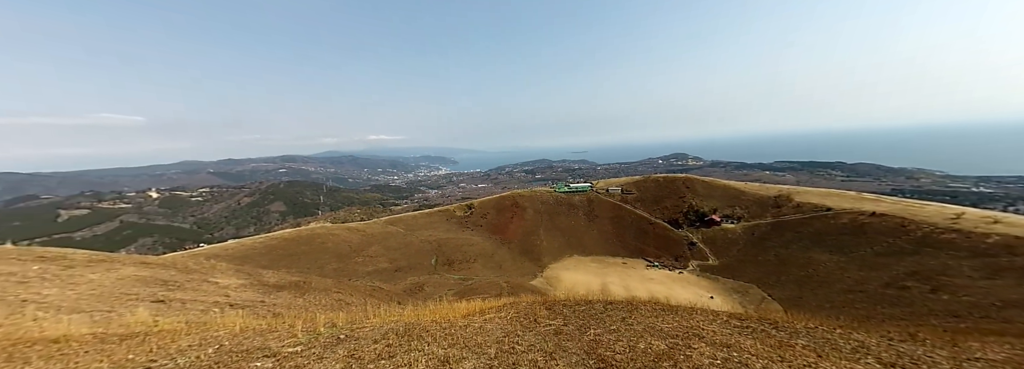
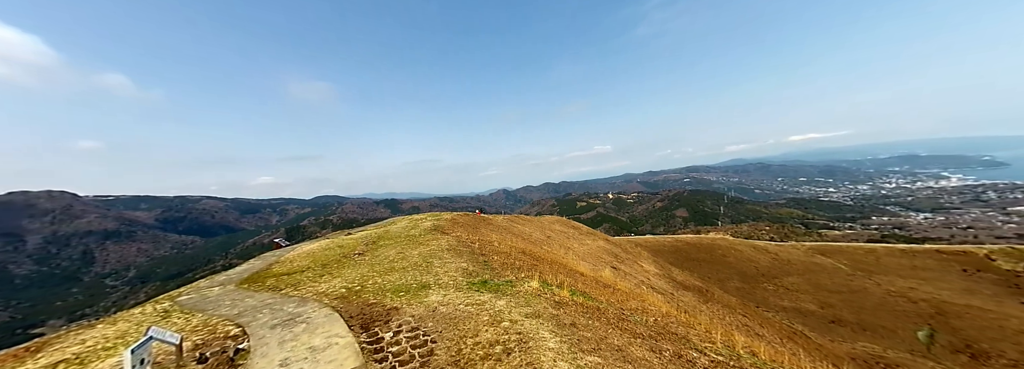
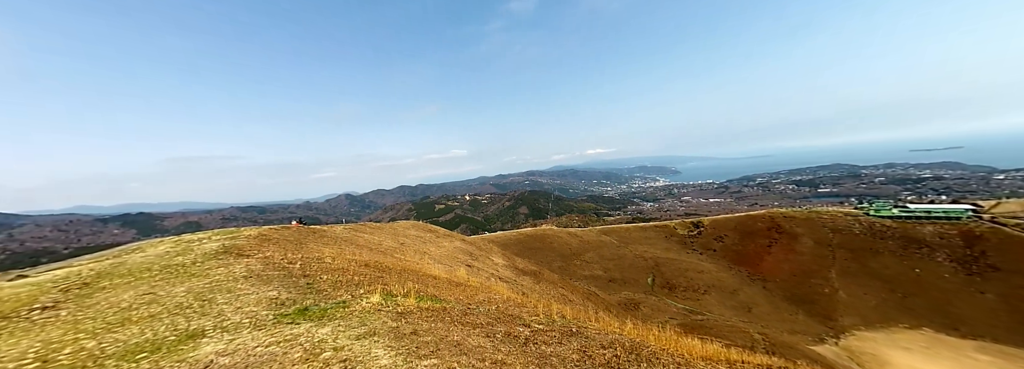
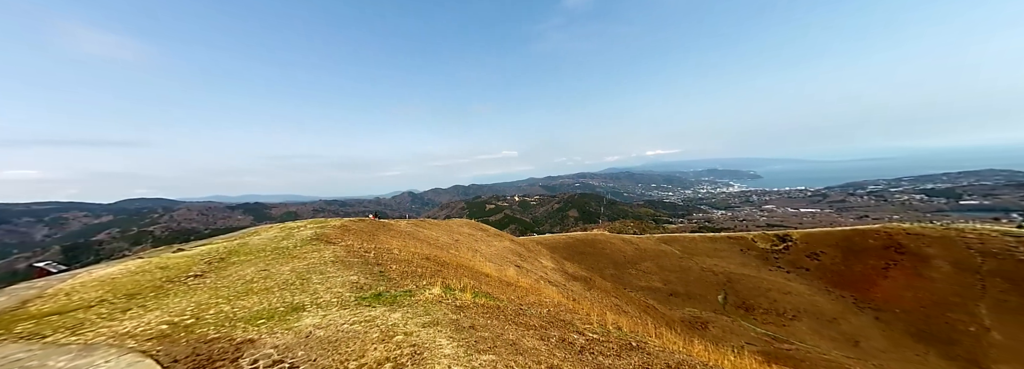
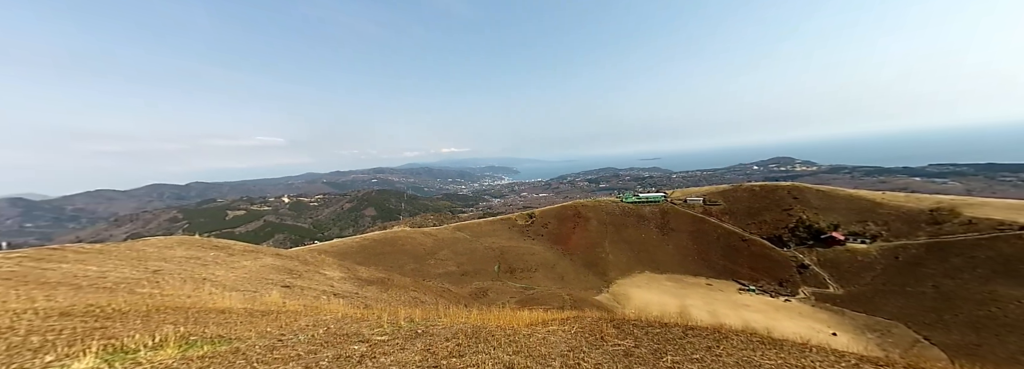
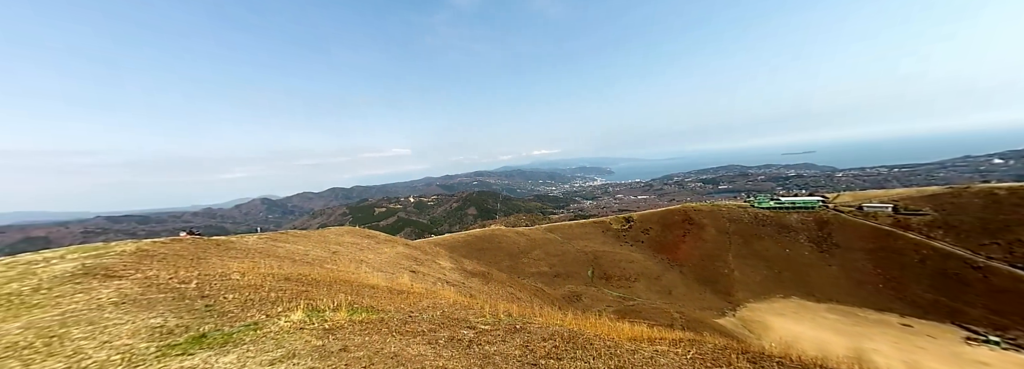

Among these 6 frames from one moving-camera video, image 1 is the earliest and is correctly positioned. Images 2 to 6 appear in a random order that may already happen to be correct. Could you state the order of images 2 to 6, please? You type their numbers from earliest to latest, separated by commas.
5, 6, 3, 4, 2
